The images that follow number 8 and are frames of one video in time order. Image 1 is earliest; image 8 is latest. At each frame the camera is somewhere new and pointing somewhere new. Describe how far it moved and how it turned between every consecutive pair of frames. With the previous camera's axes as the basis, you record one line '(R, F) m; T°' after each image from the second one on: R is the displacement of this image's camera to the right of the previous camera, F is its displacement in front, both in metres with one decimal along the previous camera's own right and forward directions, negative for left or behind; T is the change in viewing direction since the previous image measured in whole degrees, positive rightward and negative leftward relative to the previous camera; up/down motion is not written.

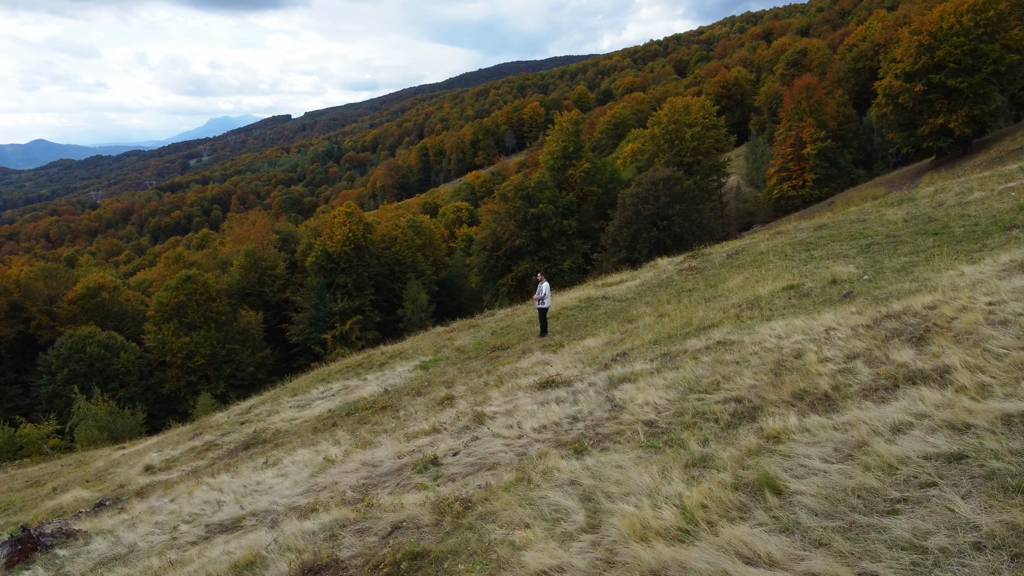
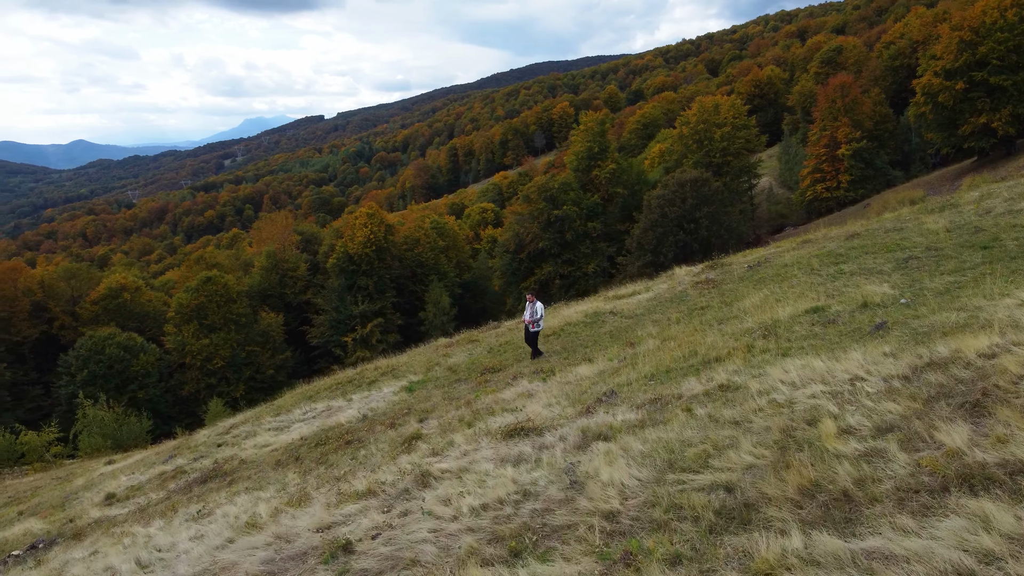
(+0.5, +1.3) m; -2°
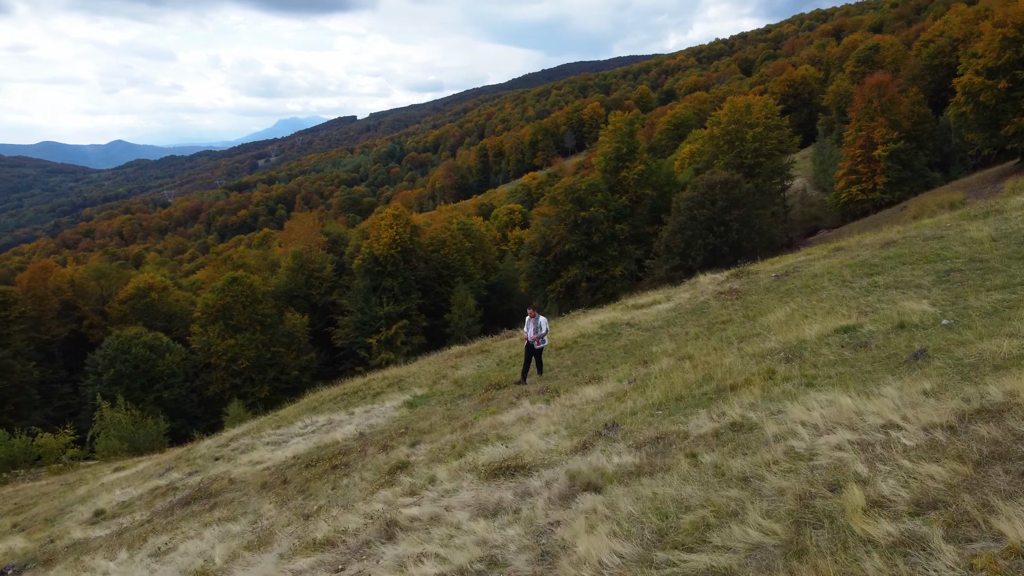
(+0.3, +0.7) m; -2°
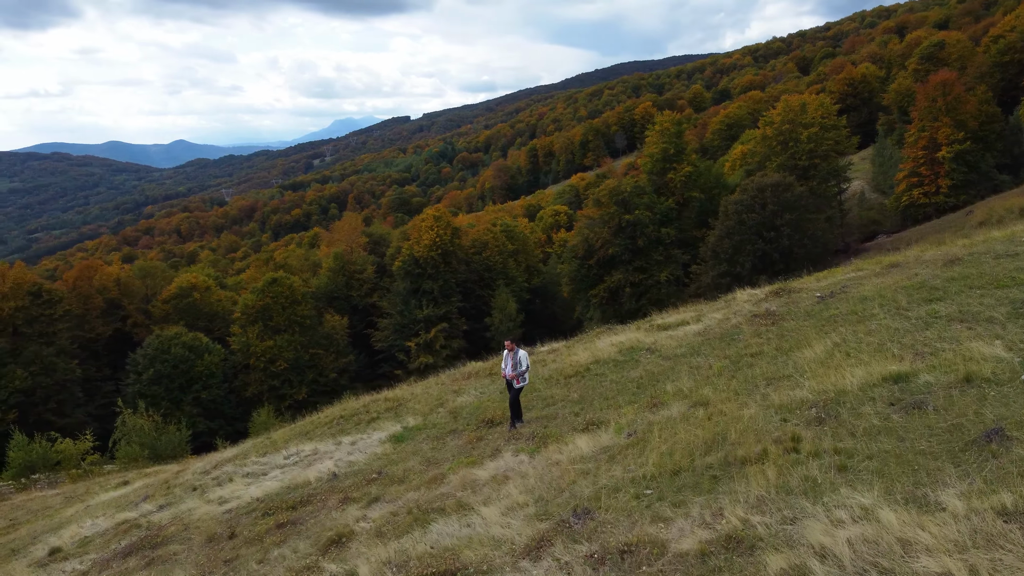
(+0.6, +1.4) m; -4°
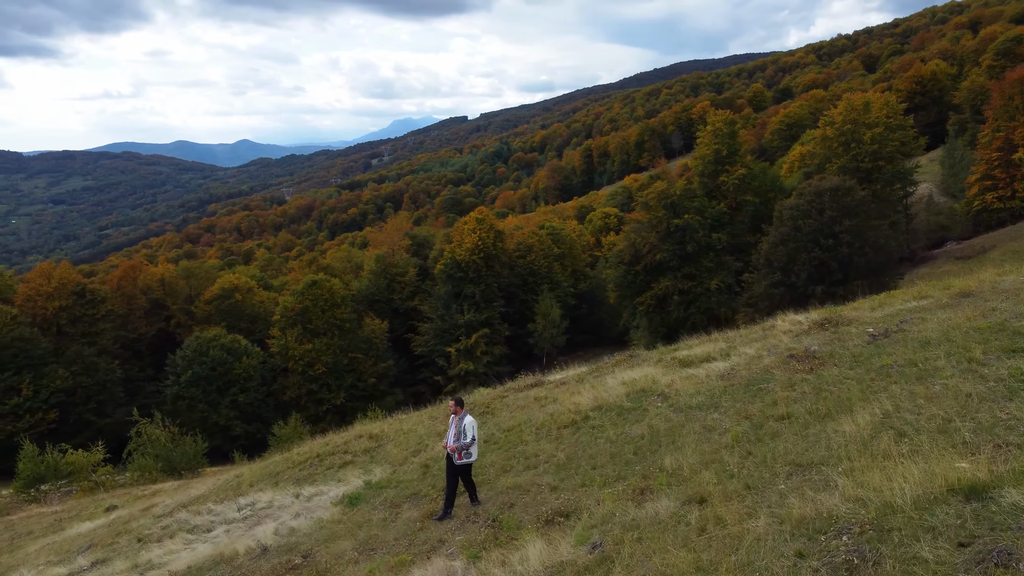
(+0.8, +1.8) m; -4°
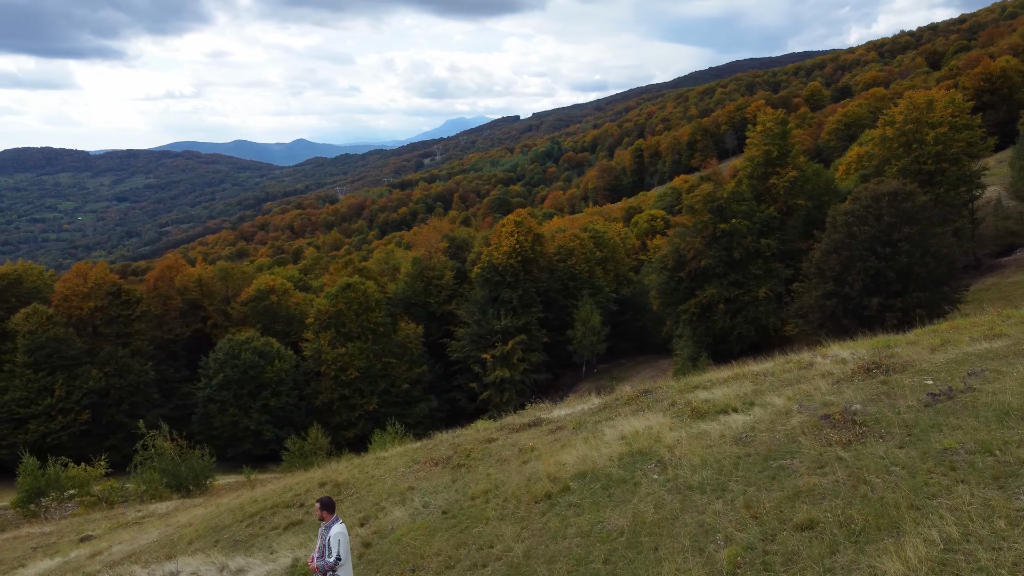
(+0.8, +1.9) m; -4°
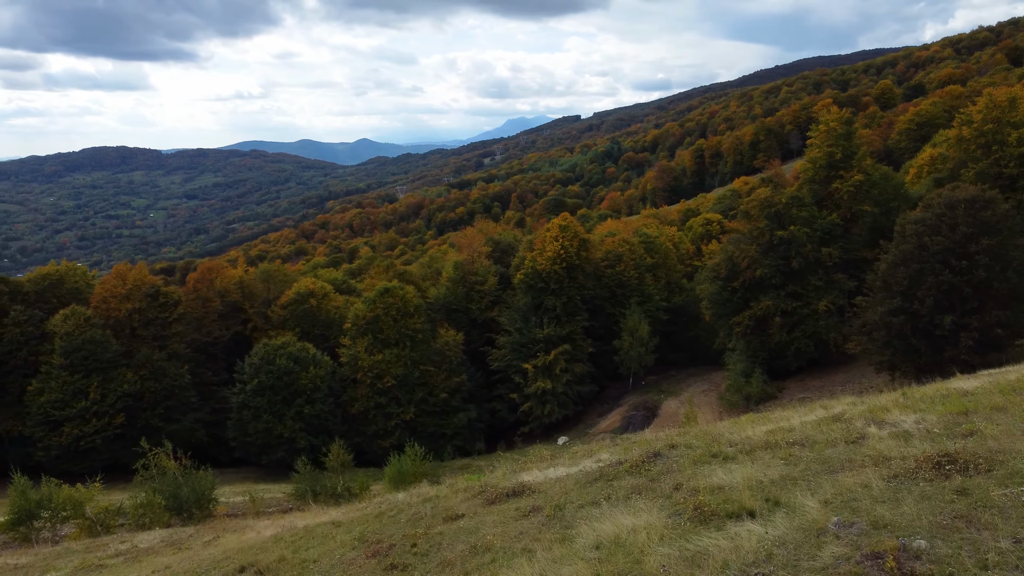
(+1.0, +2.3) m; -4°
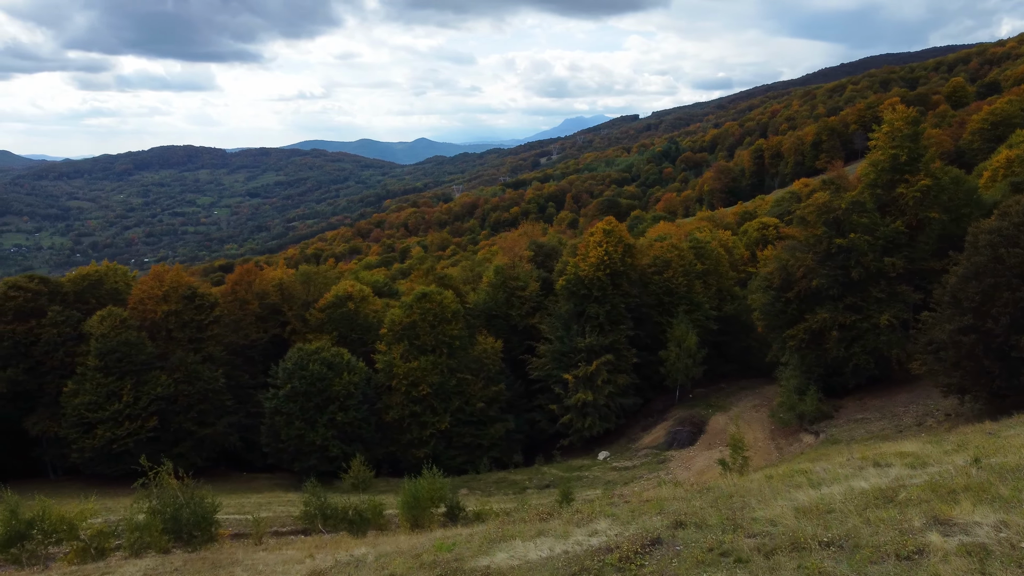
(+0.9, +2.1) m; -4°
